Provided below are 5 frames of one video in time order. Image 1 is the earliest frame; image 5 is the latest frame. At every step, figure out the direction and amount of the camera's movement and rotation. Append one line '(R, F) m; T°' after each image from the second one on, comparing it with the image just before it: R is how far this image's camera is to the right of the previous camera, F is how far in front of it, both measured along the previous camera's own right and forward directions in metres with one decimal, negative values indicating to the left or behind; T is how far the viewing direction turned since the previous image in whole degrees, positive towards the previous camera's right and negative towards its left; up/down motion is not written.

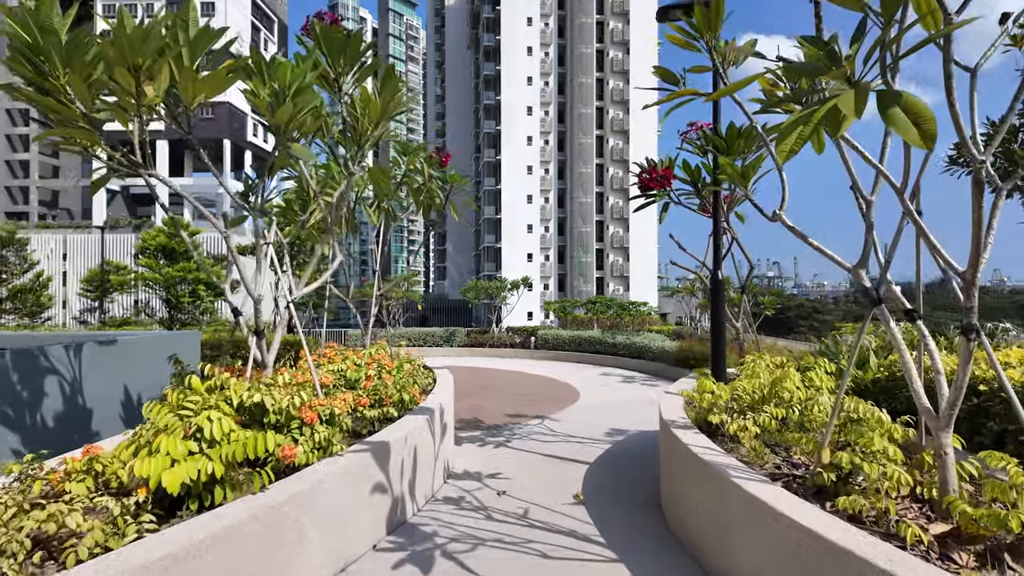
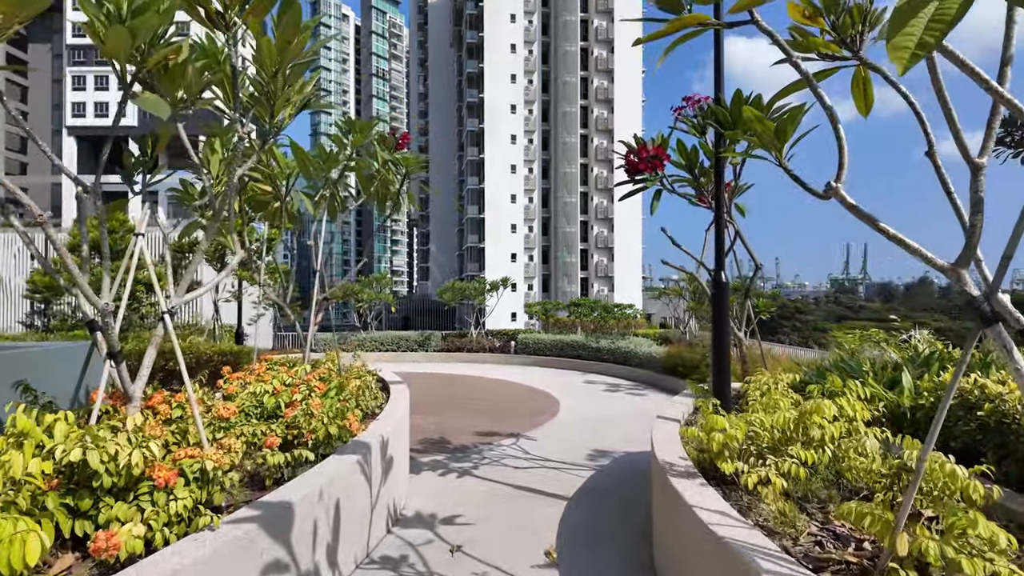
(+0.2, +1.0) m; +1°
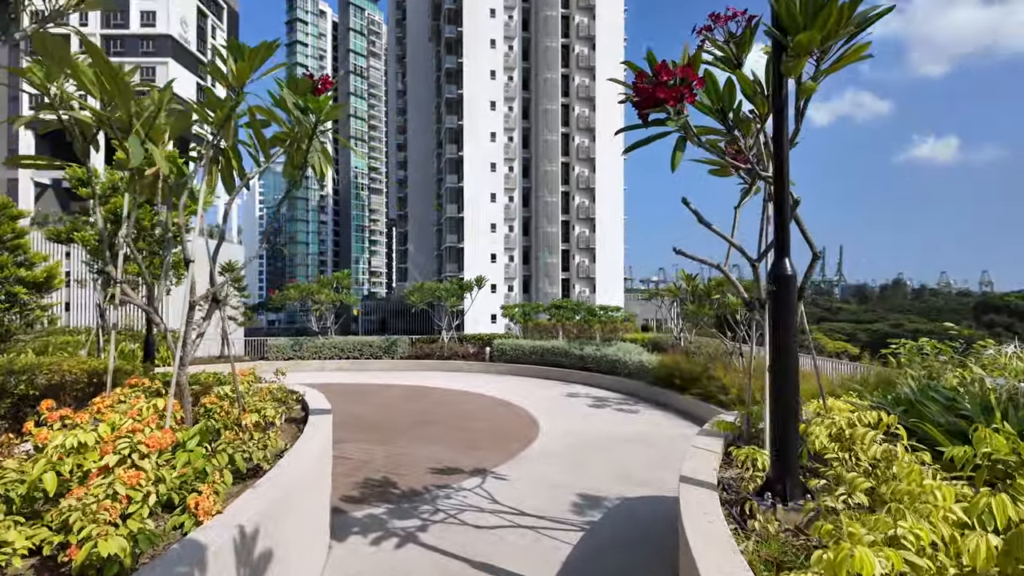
(+0.2, +1.7) m; +2°
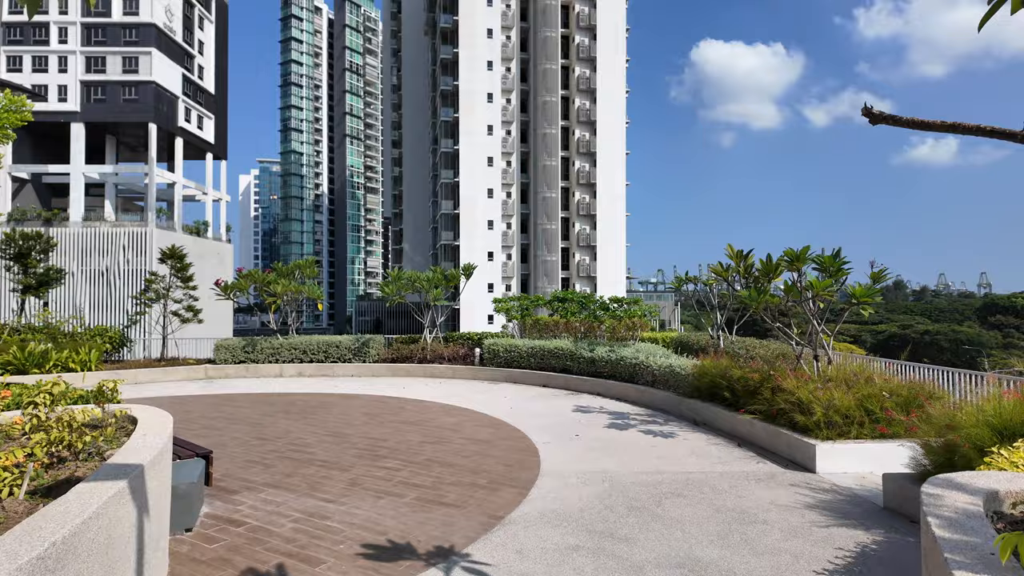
(+0.1, +2.7) m; 0°
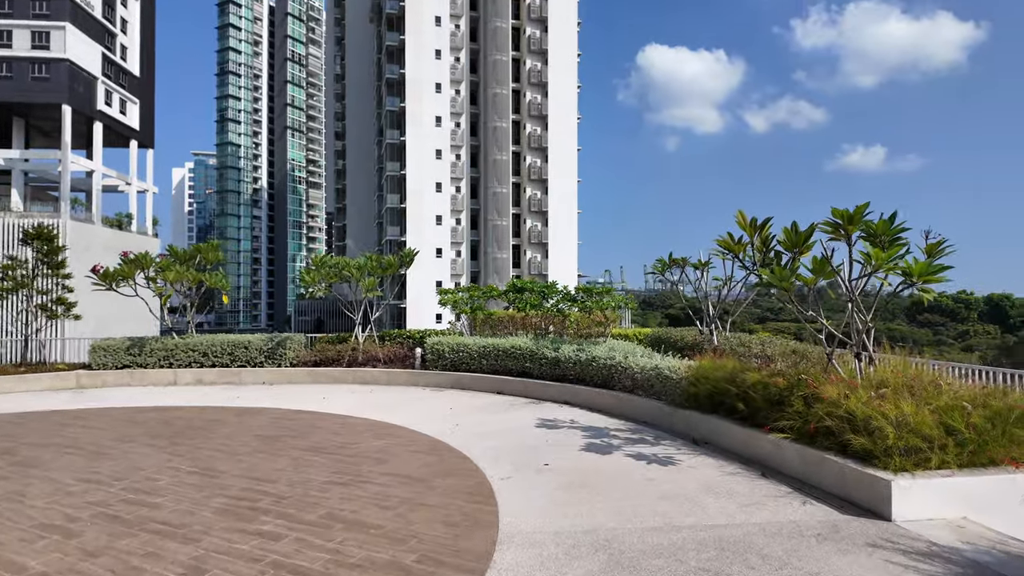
(0.0, +2.0) m; +5°
